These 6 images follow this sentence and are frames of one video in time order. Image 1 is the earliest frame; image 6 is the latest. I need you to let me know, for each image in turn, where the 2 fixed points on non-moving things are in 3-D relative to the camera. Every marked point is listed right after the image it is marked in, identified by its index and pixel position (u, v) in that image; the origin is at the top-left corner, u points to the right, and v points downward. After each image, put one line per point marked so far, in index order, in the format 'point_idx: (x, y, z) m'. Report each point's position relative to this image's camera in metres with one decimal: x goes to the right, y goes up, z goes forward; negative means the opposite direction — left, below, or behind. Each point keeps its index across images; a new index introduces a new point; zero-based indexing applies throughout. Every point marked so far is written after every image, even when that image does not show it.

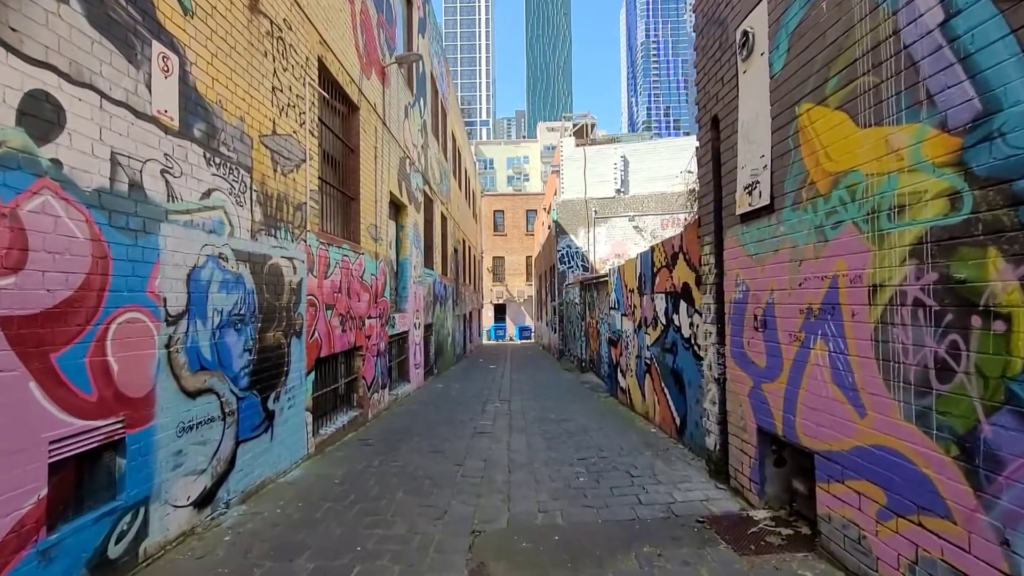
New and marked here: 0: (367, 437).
0: (-2.5, -2.5, +8.2) m
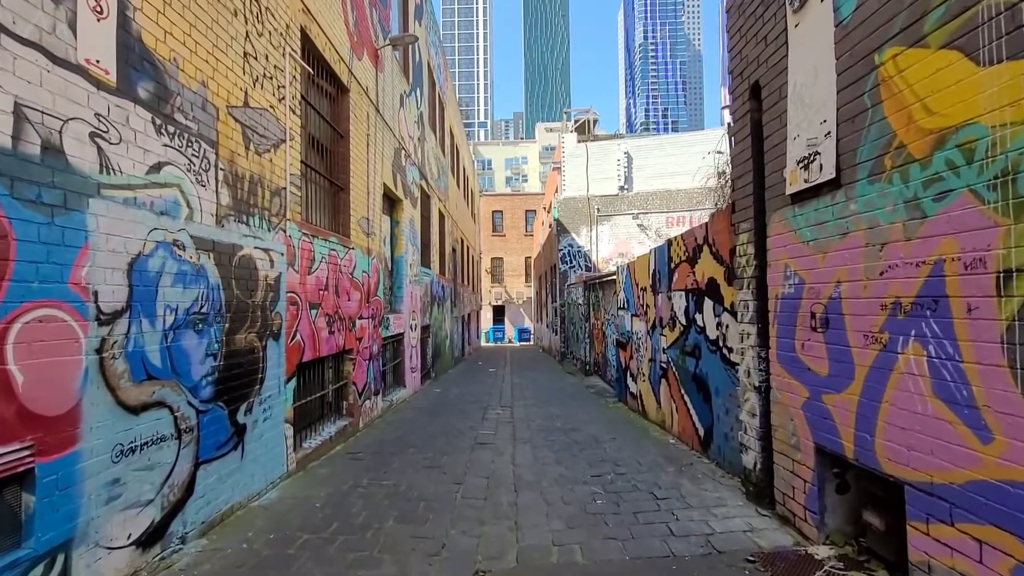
0: (-2.4, -2.5, +7.4) m
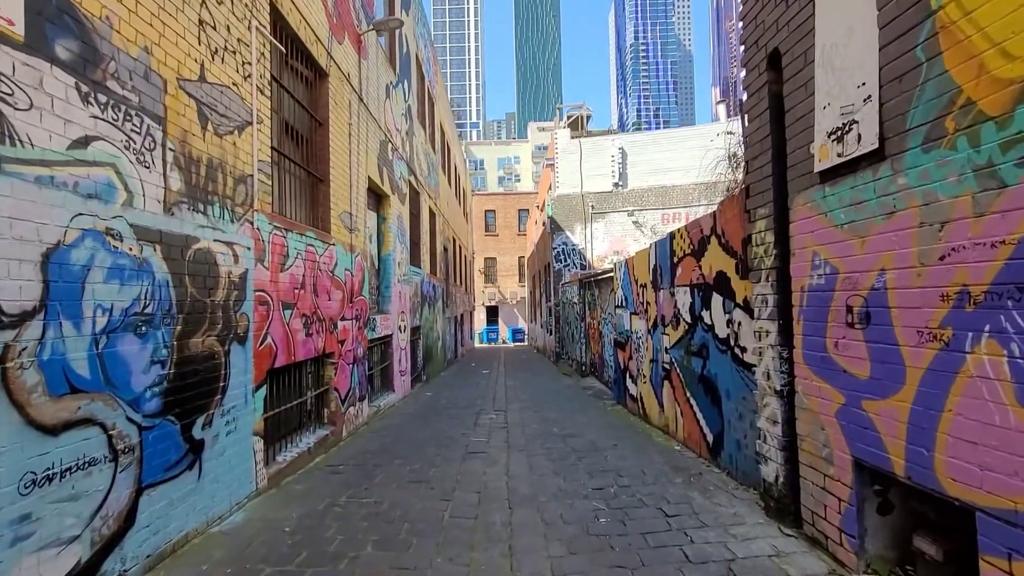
0: (-2.5, -2.5, +6.9) m
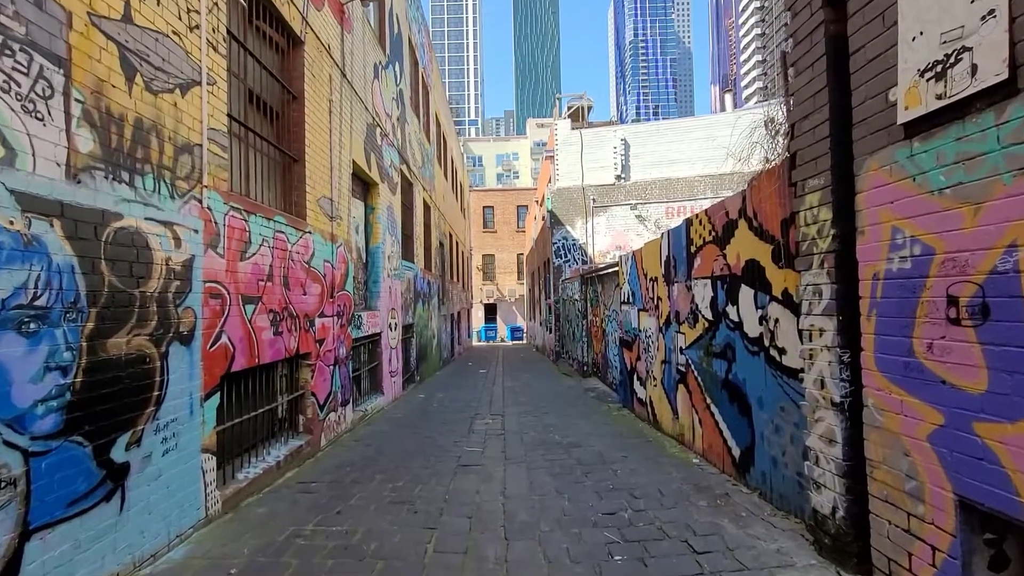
0: (-2.5, -2.4, +6.0) m
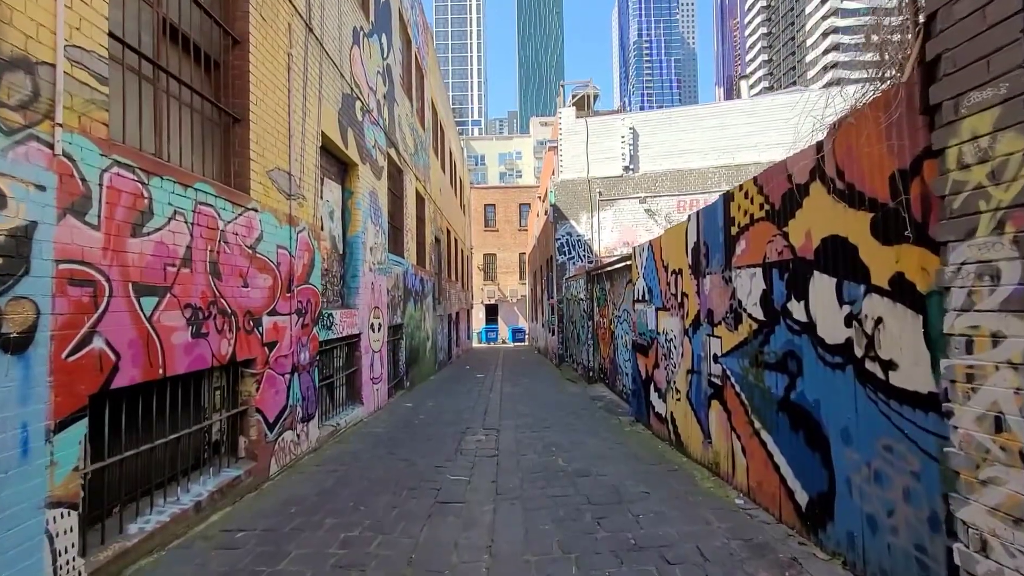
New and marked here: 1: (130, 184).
0: (-2.6, -2.3, +4.6) m
1: (-3.1, +0.8, +3.9) m
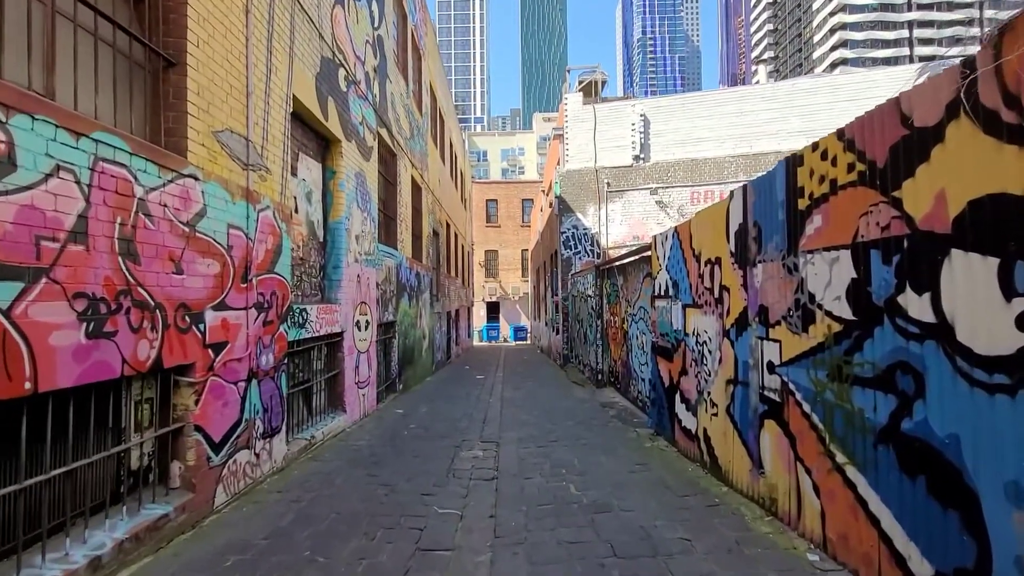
0: (-2.6, -2.2, +3.5) m
1: (-3.0, +1.0, +2.7) m
